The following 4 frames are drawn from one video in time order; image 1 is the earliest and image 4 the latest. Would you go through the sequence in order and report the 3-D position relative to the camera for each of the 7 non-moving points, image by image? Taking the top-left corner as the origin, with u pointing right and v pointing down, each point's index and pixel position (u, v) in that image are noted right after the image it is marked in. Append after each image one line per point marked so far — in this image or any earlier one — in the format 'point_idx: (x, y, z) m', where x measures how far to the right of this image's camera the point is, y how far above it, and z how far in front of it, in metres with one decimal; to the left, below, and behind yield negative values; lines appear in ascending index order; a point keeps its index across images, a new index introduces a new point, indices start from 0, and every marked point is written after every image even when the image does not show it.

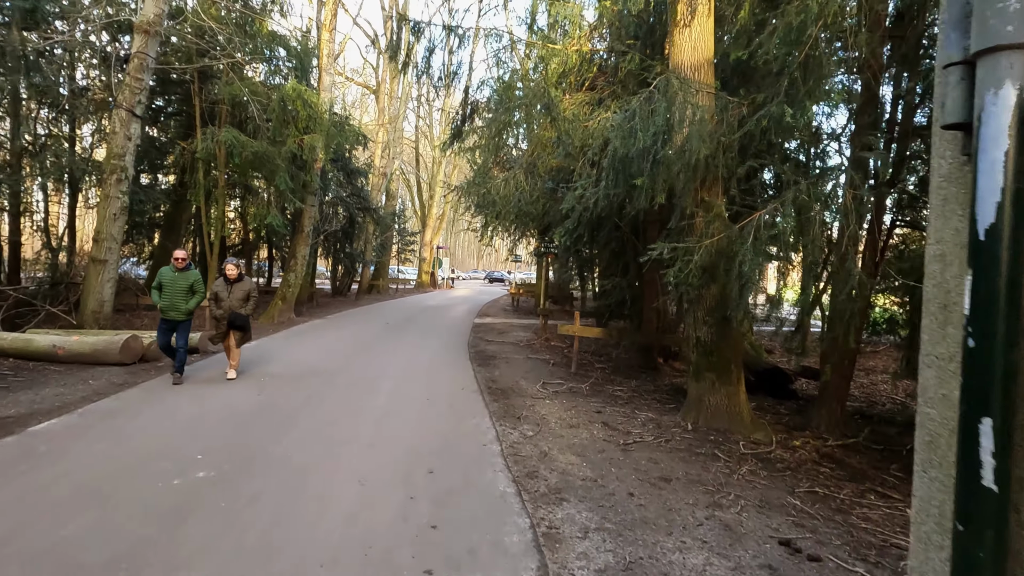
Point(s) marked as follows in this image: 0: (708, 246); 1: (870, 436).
0: (+1.8, +0.4, +5.9) m
1: (+4.1, -1.7, +7.6) m
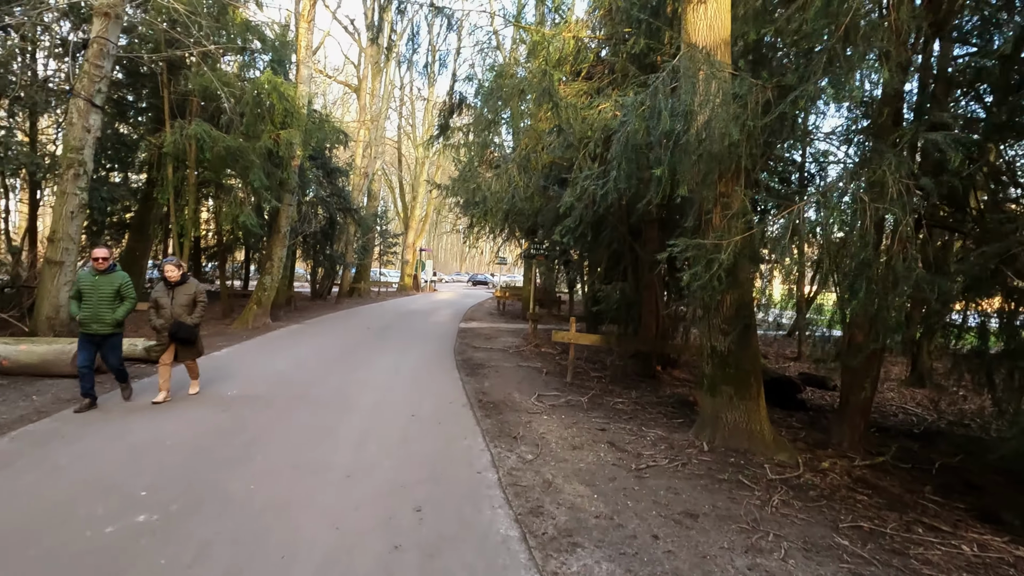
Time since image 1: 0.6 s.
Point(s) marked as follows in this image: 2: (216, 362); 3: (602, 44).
0: (+1.7, +0.3, +5.2) m
1: (+4.1, -1.8, +7.0) m
2: (-4.3, -1.1, +9.6) m
3: (+1.2, +3.2, +8.6) m
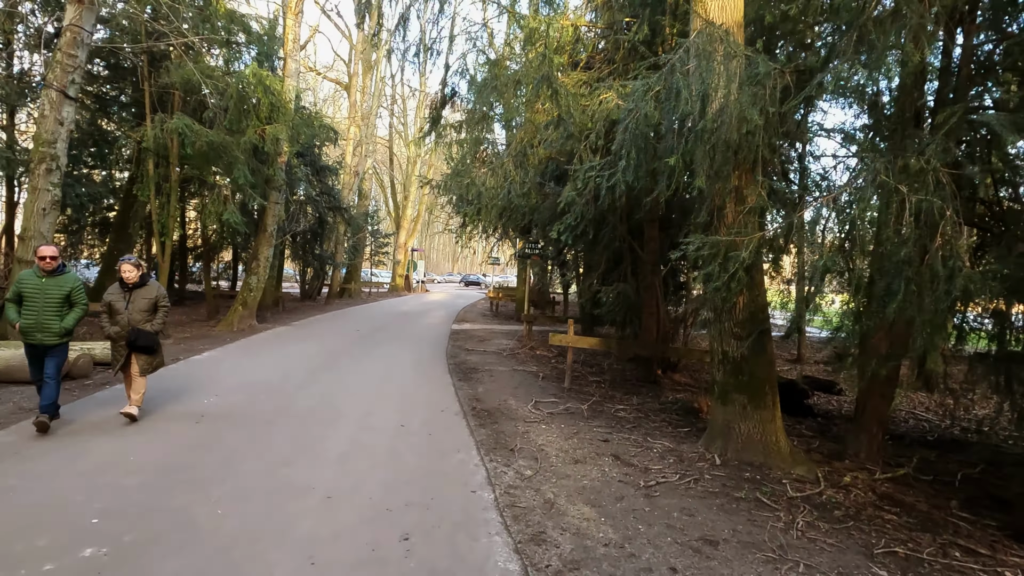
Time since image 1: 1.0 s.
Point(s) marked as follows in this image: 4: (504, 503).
0: (+1.7, +0.3, +4.8) m
1: (+4.0, -1.8, +6.6) m
2: (-4.4, -1.1, +9.1) m
3: (+1.1, +3.2, +8.2) m
4: (-0.1, -1.4, +4.4) m
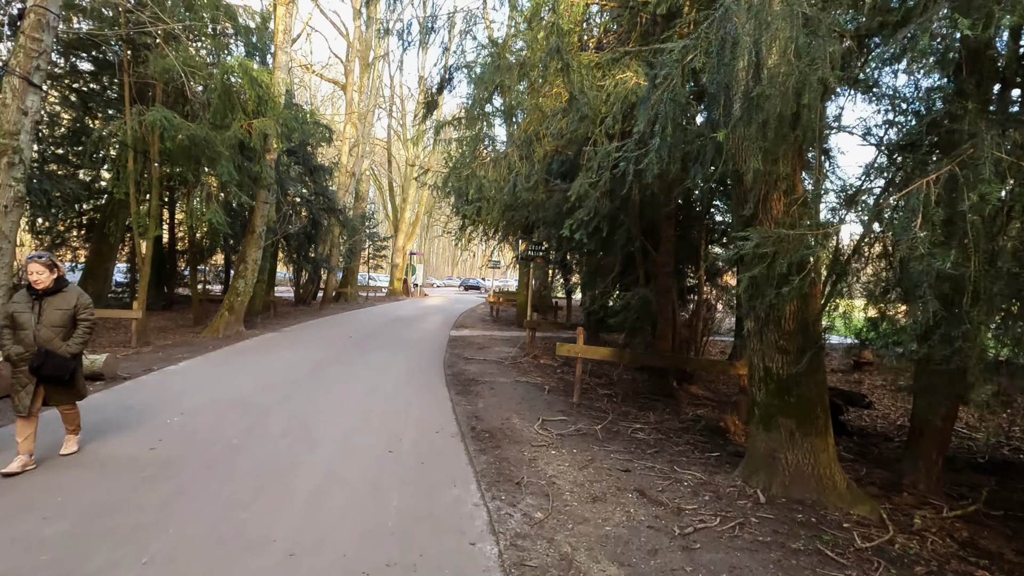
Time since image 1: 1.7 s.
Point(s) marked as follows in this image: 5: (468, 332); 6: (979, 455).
0: (+1.8, +0.3, +3.9) m
1: (+4.1, -1.8, +5.8) m
2: (-4.3, -1.2, +8.3) m
3: (+1.2, +3.1, +7.4) m
4: (0.0, -1.4, +3.5) m
5: (-1.2, -1.2, +18.0) m
6: (+5.4, -1.9, +7.7) m
